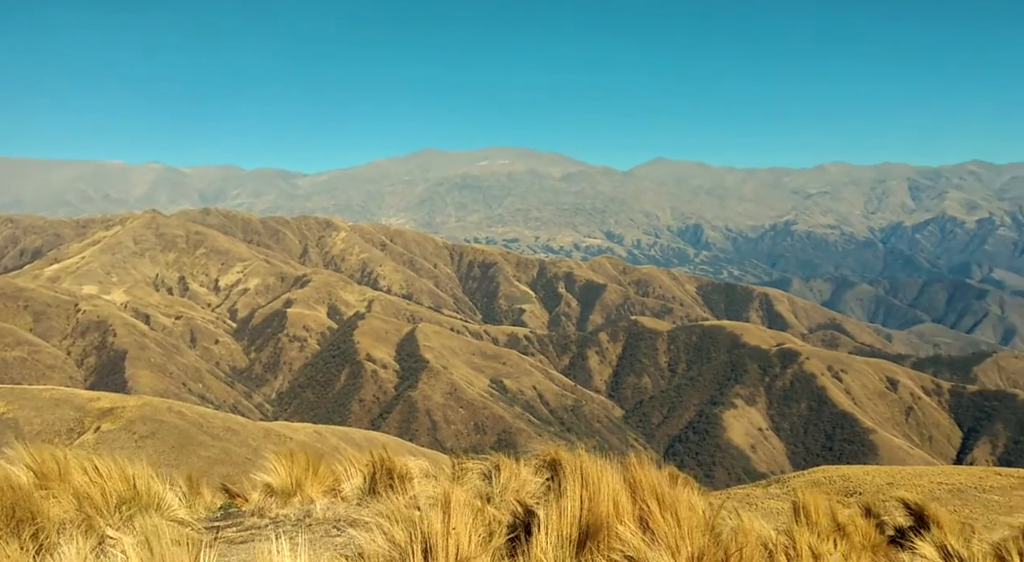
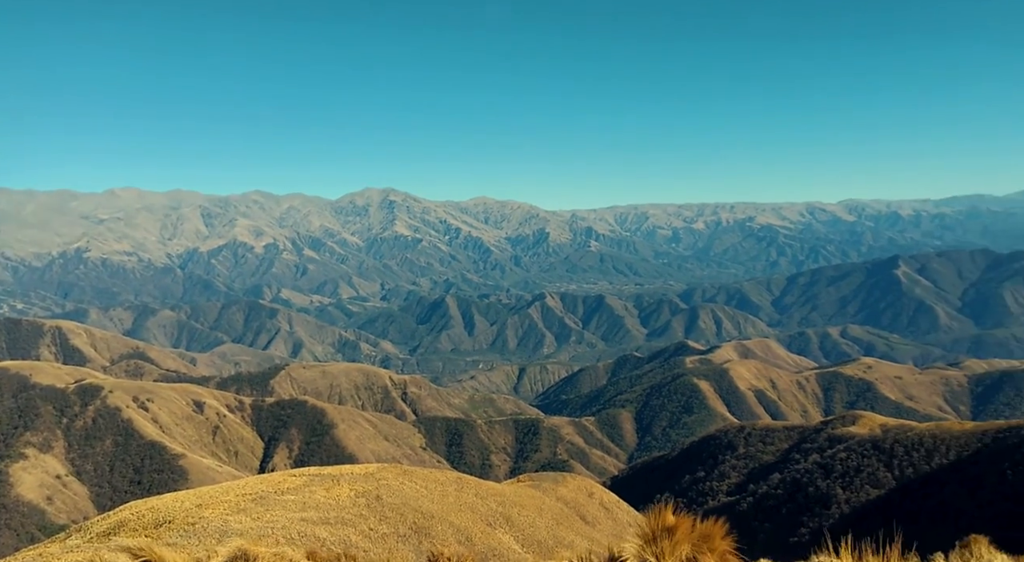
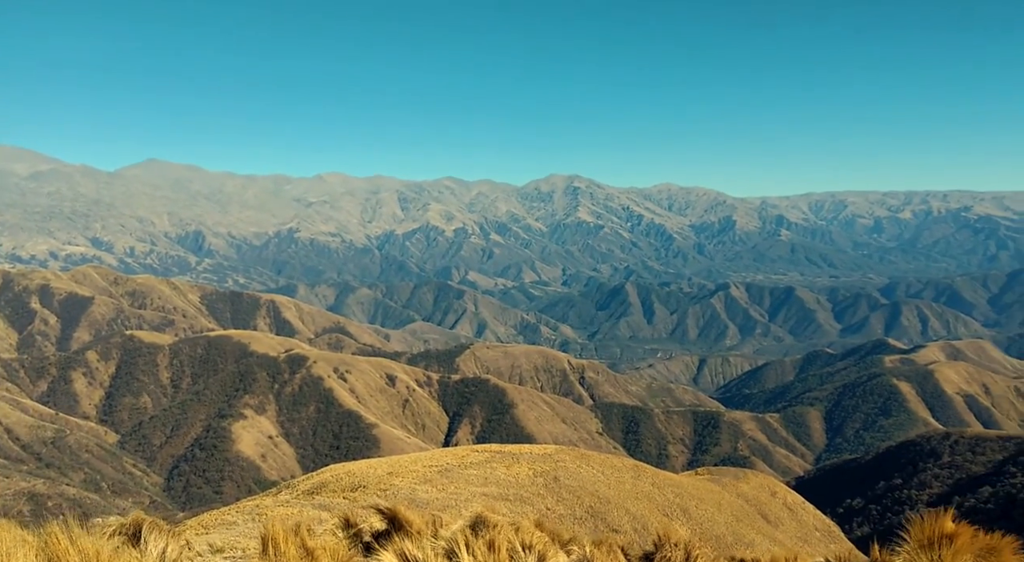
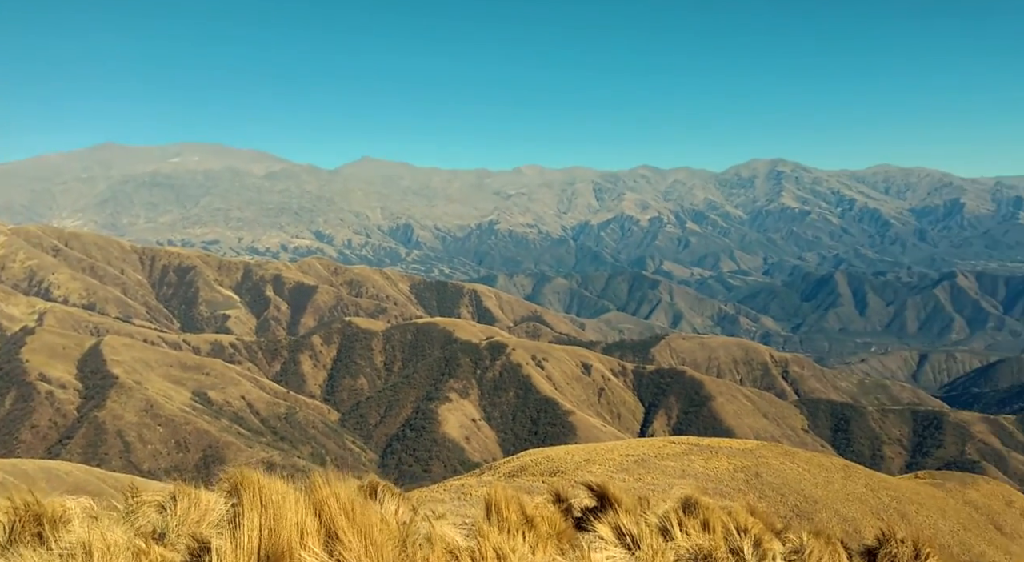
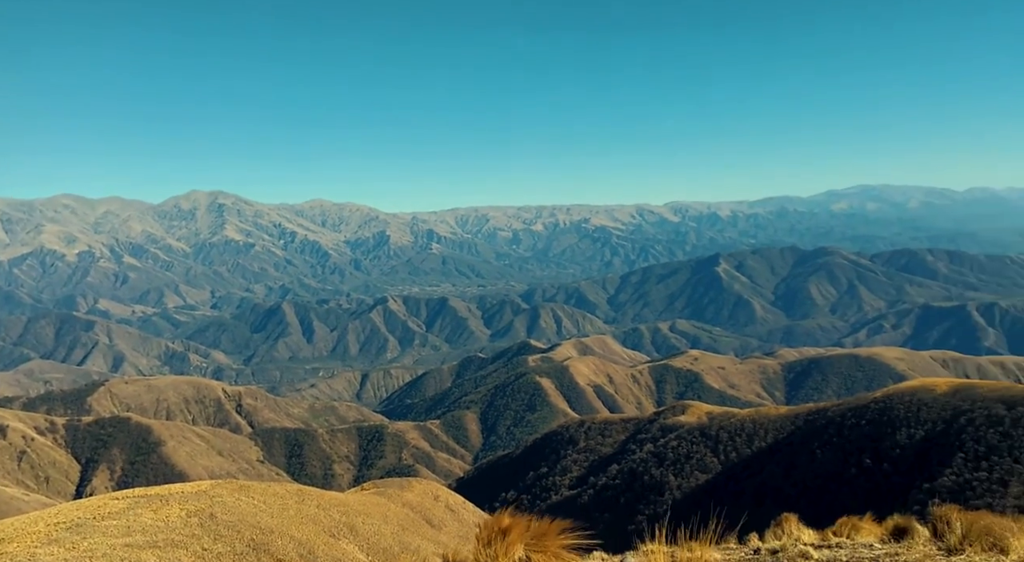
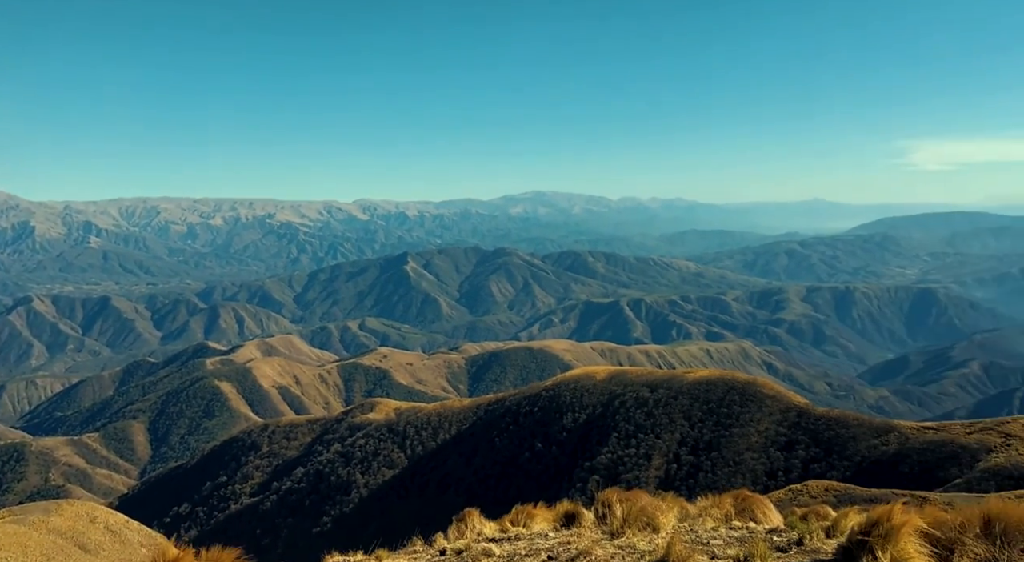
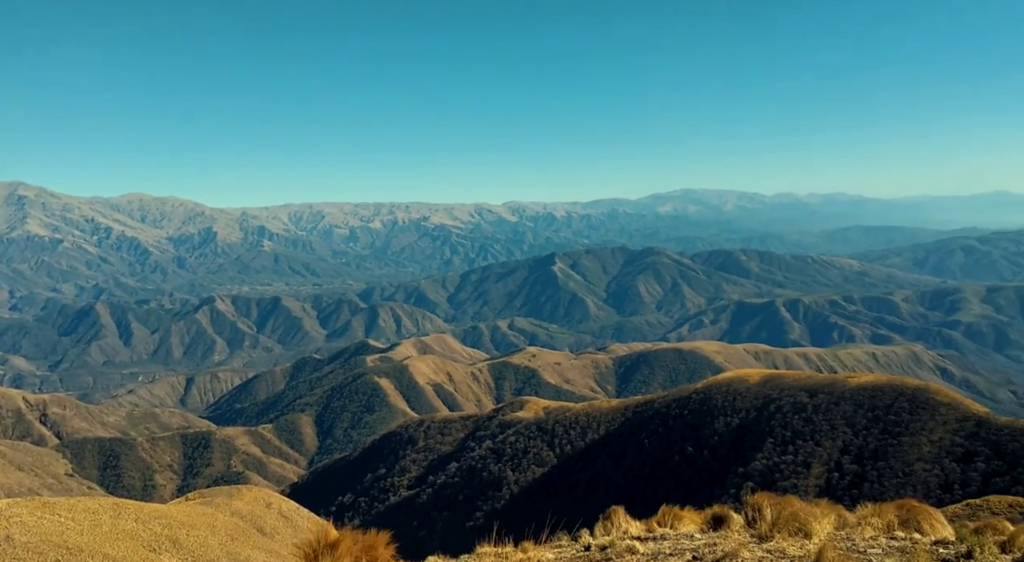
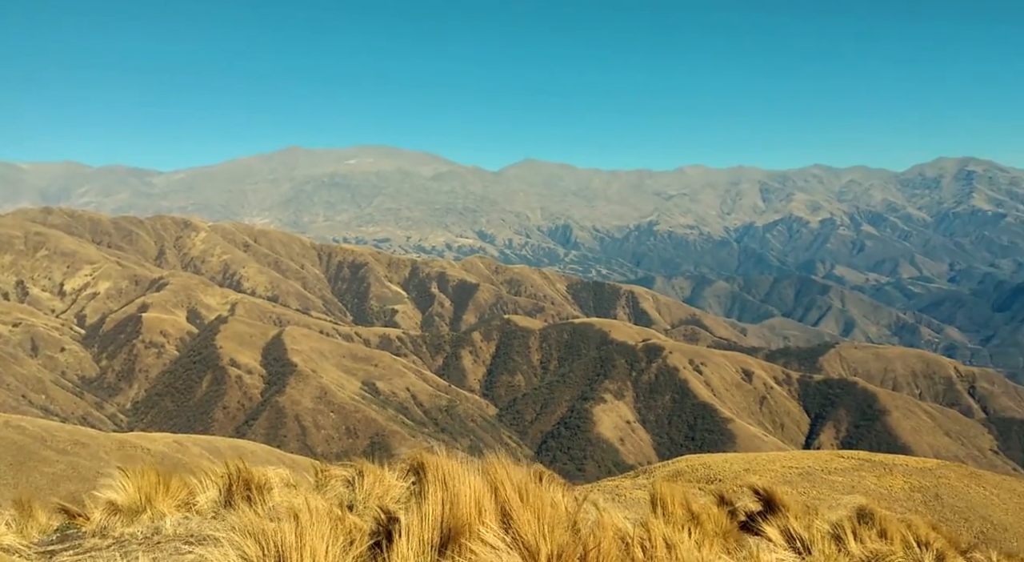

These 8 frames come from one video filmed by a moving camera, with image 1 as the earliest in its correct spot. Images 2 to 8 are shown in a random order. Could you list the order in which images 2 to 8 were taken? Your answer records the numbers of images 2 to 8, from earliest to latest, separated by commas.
8, 4, 3, 2, 5, 7, 6
